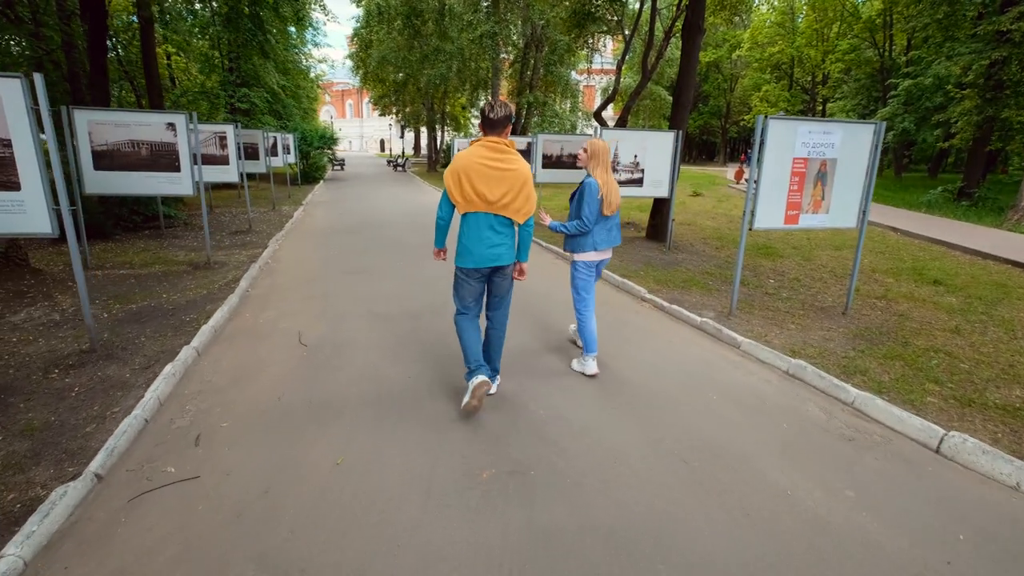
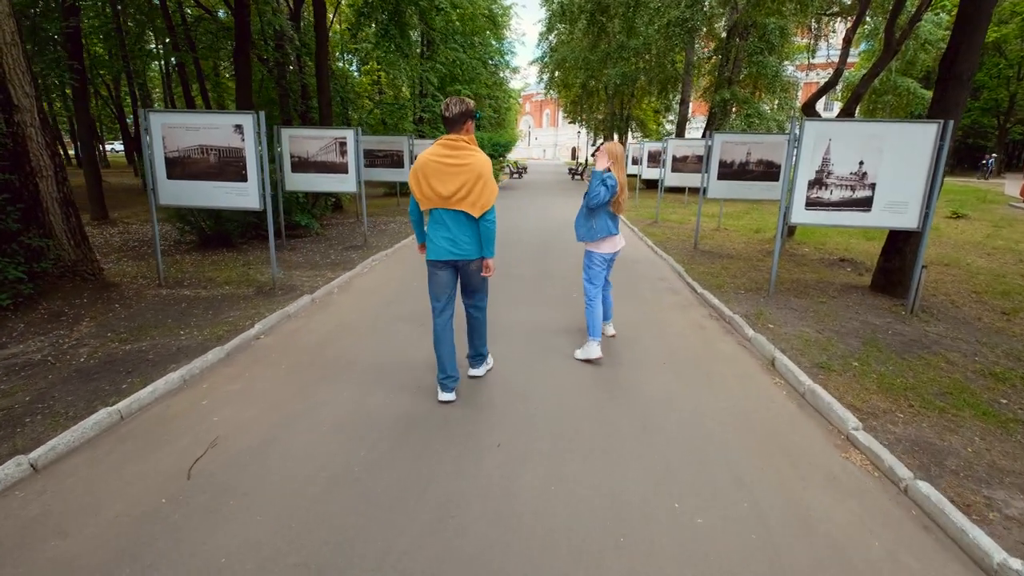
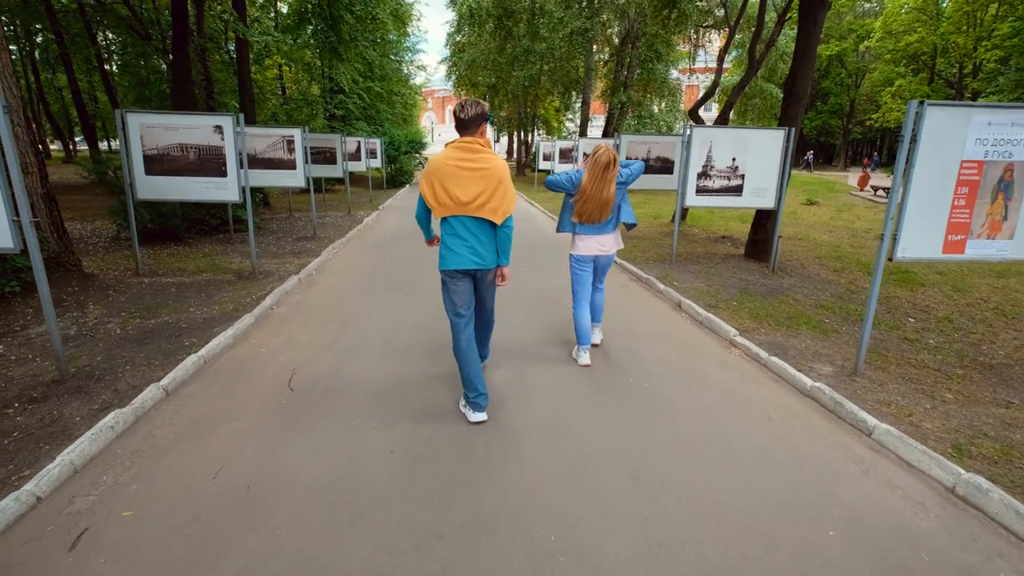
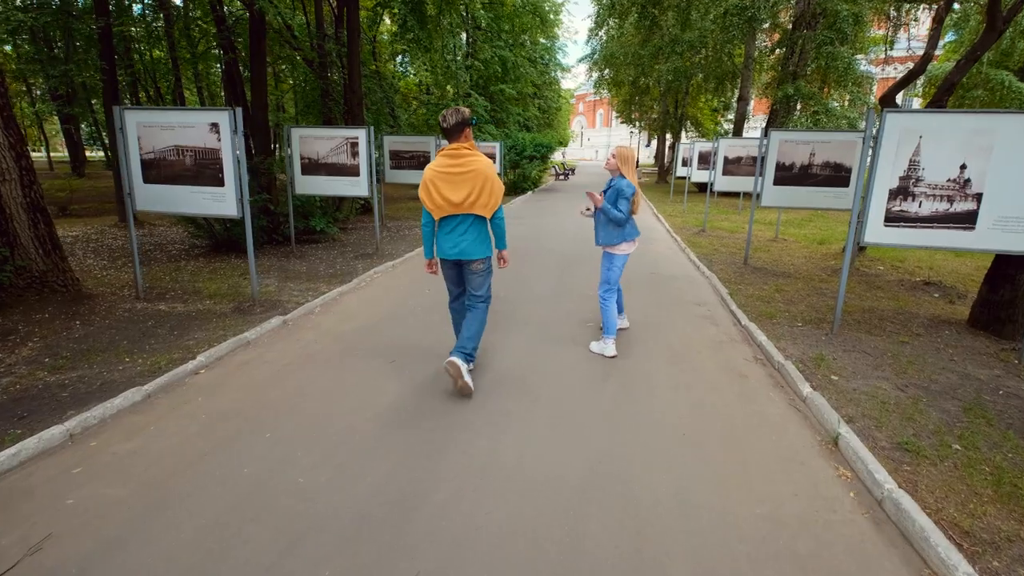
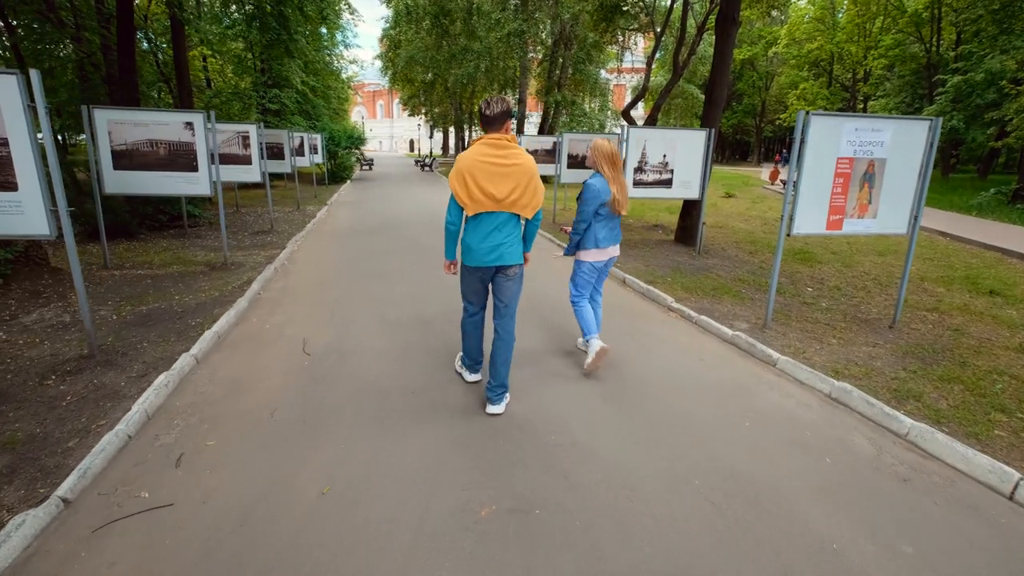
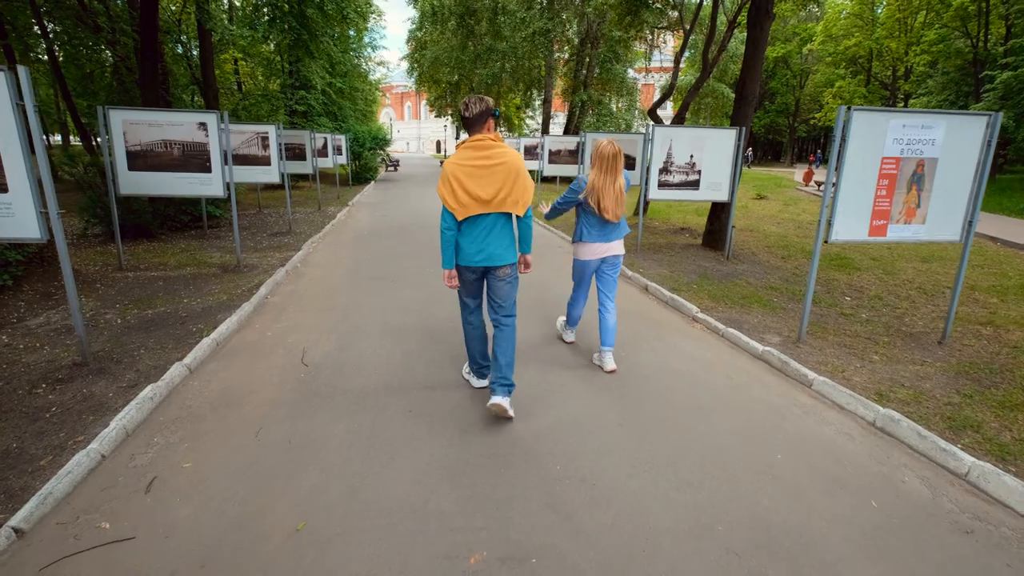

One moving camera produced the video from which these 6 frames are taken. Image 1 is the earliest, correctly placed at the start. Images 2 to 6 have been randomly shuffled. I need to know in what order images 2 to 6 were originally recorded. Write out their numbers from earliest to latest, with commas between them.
5, 6, 3, 2, 4
